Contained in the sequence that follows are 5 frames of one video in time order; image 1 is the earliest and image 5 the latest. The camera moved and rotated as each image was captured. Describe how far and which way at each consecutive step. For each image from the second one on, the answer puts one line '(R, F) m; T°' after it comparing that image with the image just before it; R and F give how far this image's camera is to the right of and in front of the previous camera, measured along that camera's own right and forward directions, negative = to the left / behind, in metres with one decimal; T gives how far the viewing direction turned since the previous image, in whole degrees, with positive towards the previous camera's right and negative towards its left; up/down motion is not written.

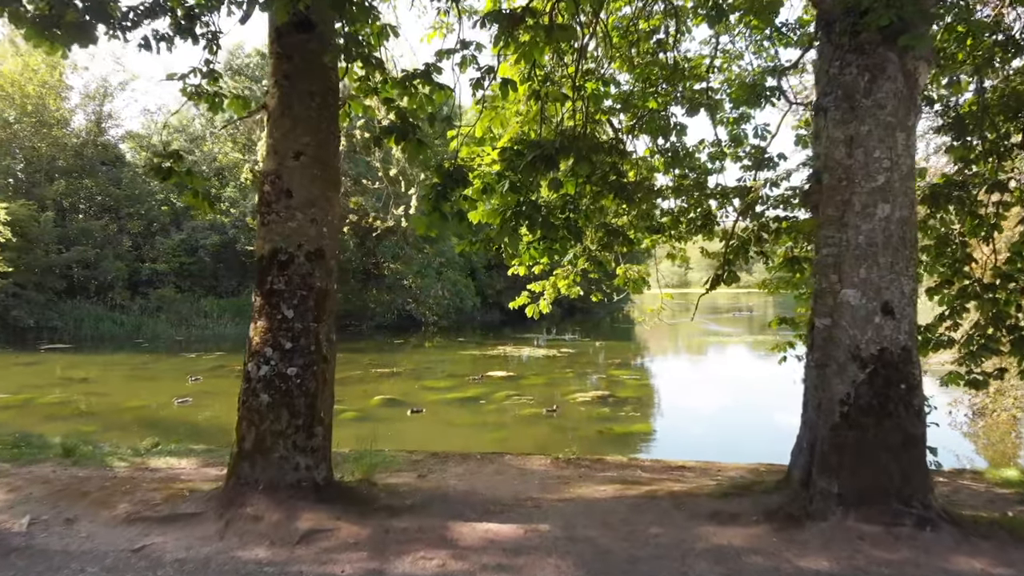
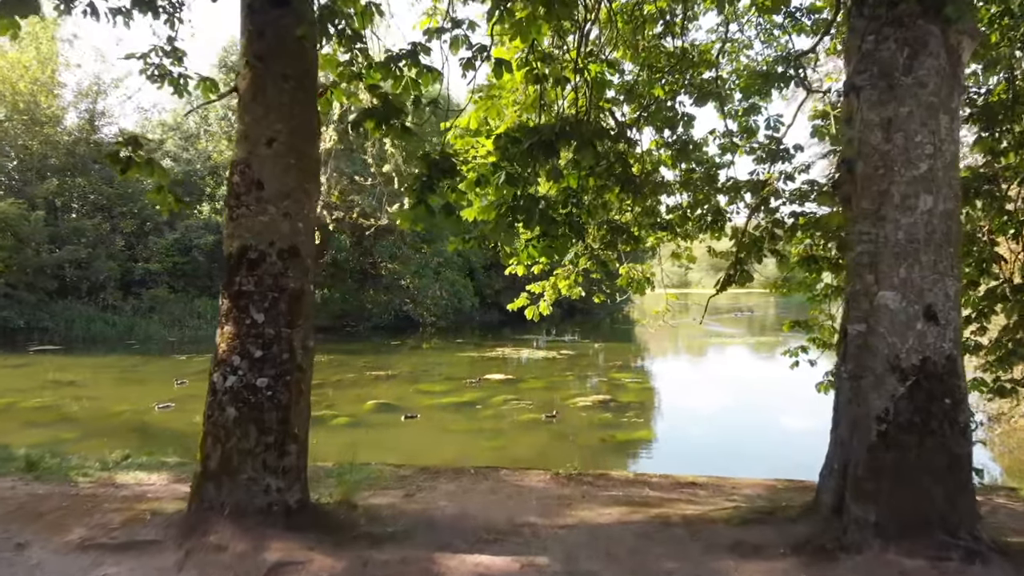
(0.0, +0.4) m; 0°
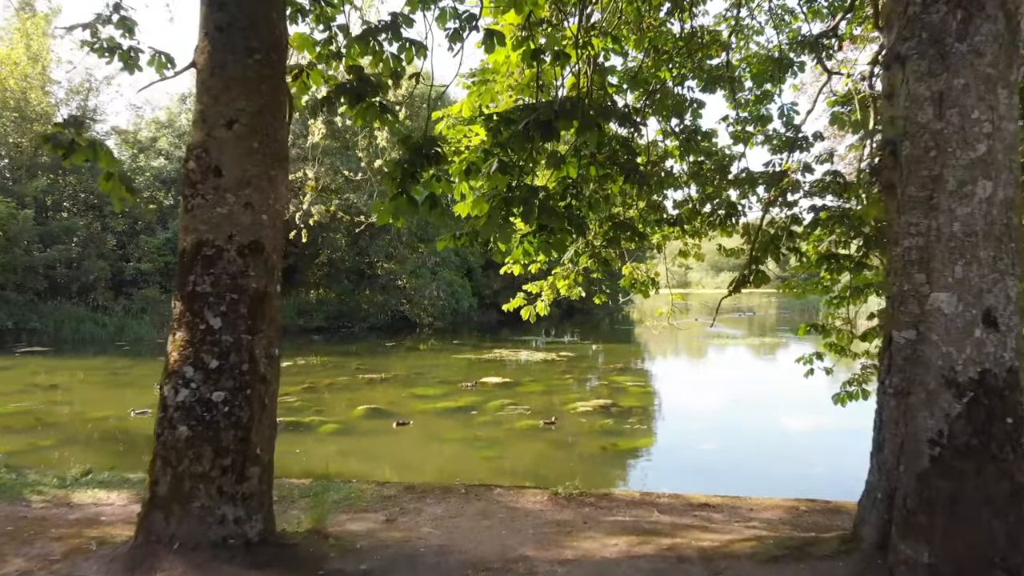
(0.0, +0.5) m; 0°
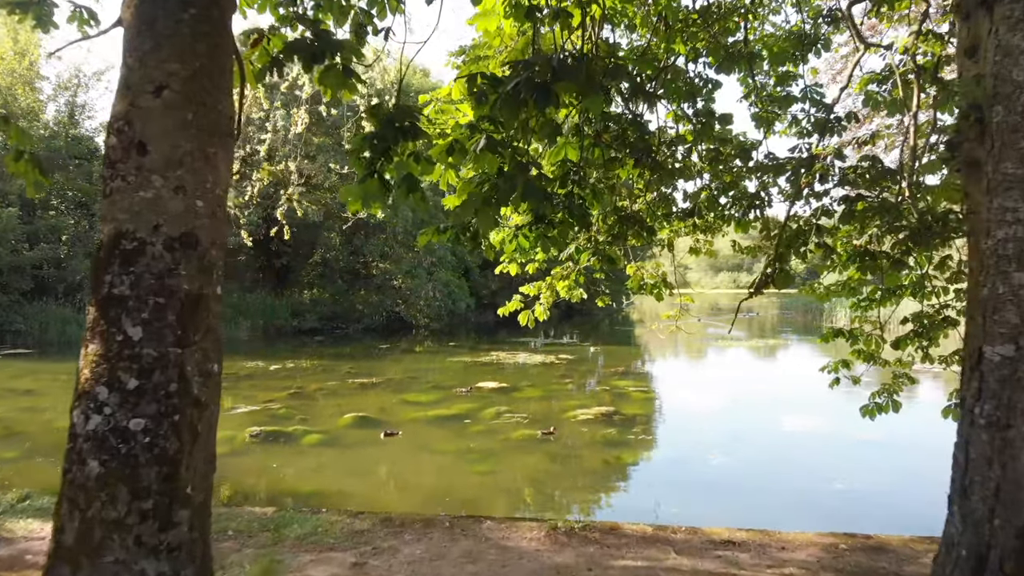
(0.0, +0.6) m; 0°
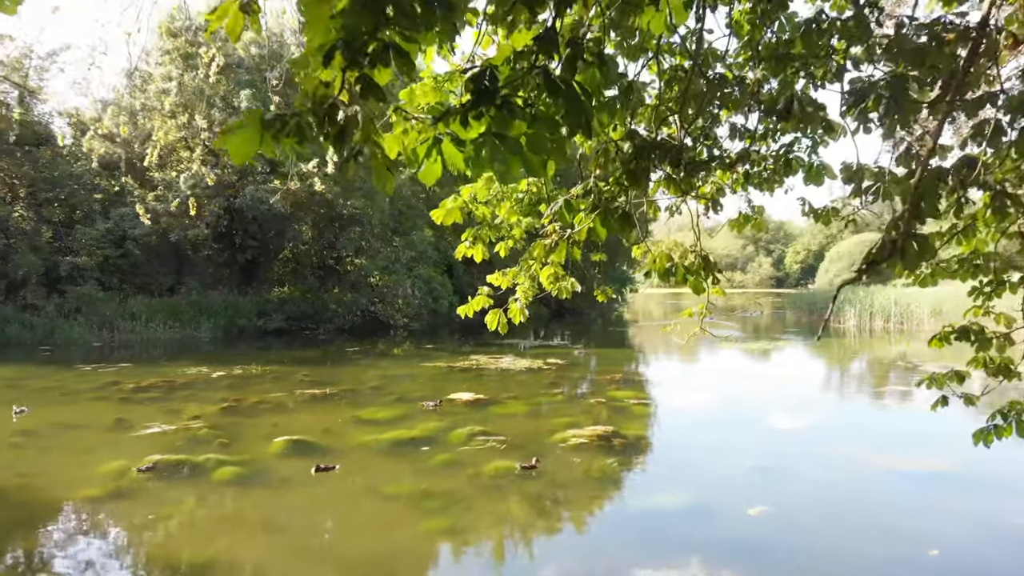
(+0.2, +1.9) m; +1°
